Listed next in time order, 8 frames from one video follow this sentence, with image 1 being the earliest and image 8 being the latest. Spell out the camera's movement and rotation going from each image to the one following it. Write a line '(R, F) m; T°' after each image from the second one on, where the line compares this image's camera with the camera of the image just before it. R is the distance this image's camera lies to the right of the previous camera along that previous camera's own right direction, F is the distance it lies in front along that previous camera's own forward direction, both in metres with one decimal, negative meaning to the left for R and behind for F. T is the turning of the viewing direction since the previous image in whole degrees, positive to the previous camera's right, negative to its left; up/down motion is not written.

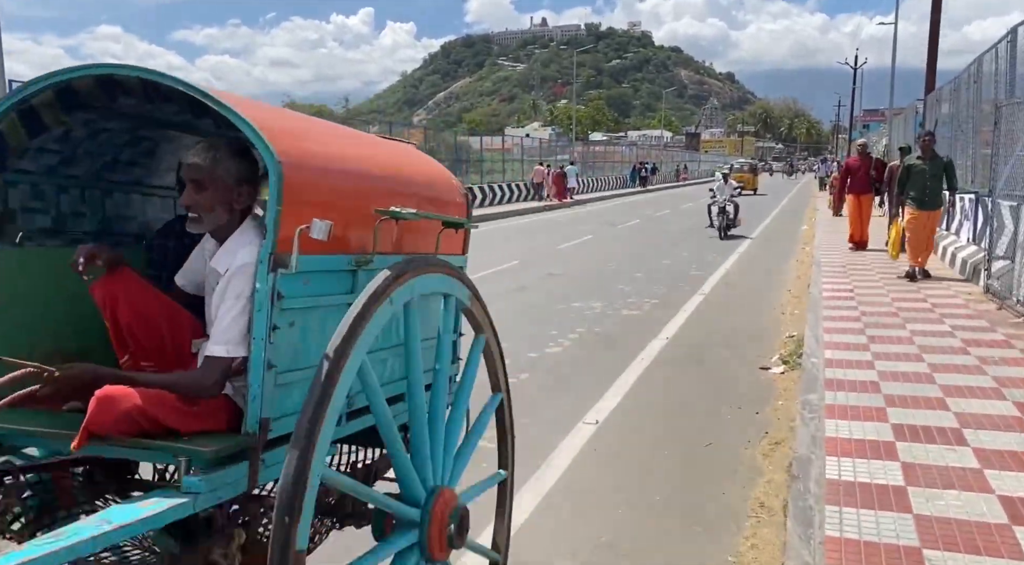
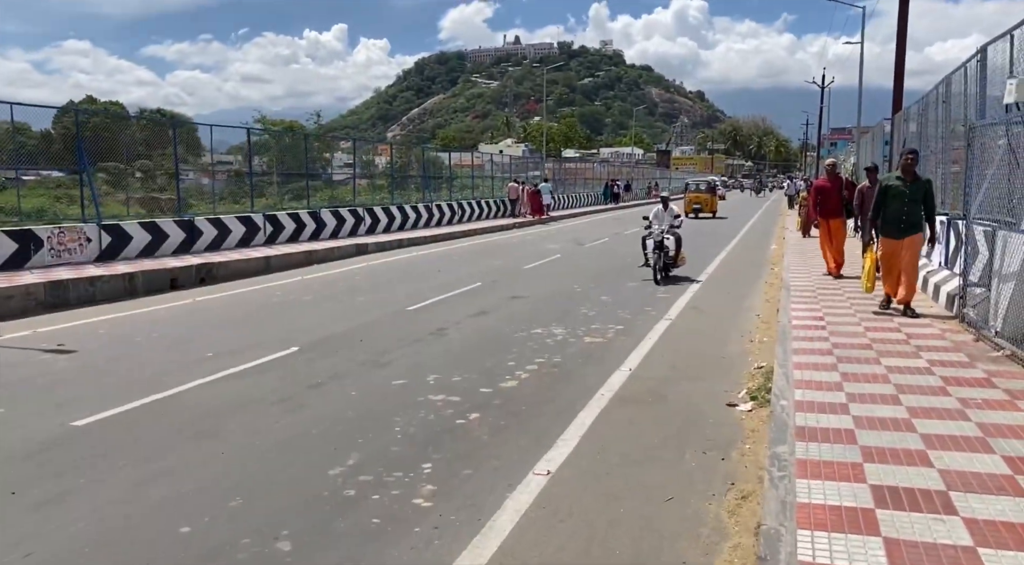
(+0.2, +0.5) m; +2°
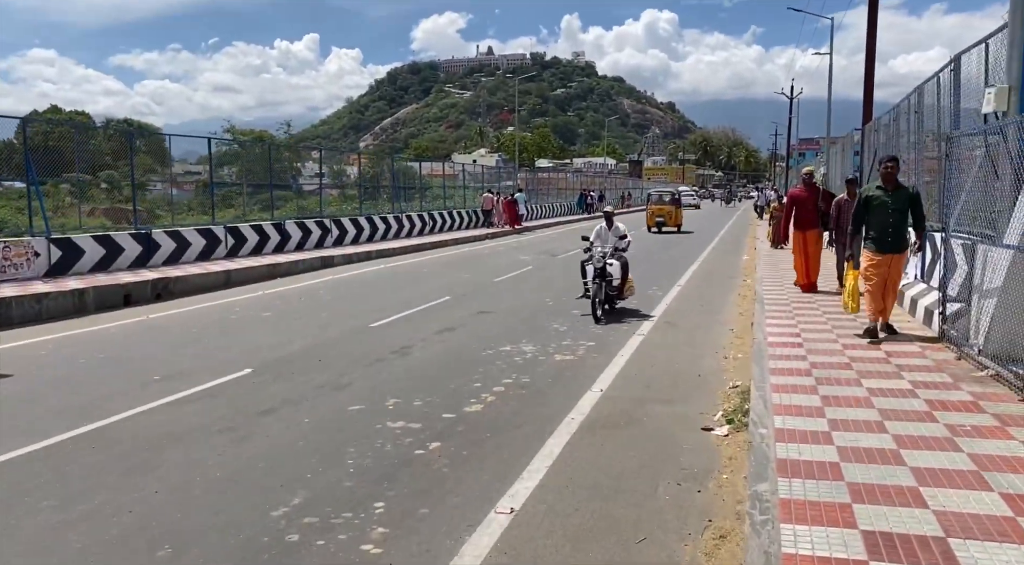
(+0.1, +0.4) m; +2°
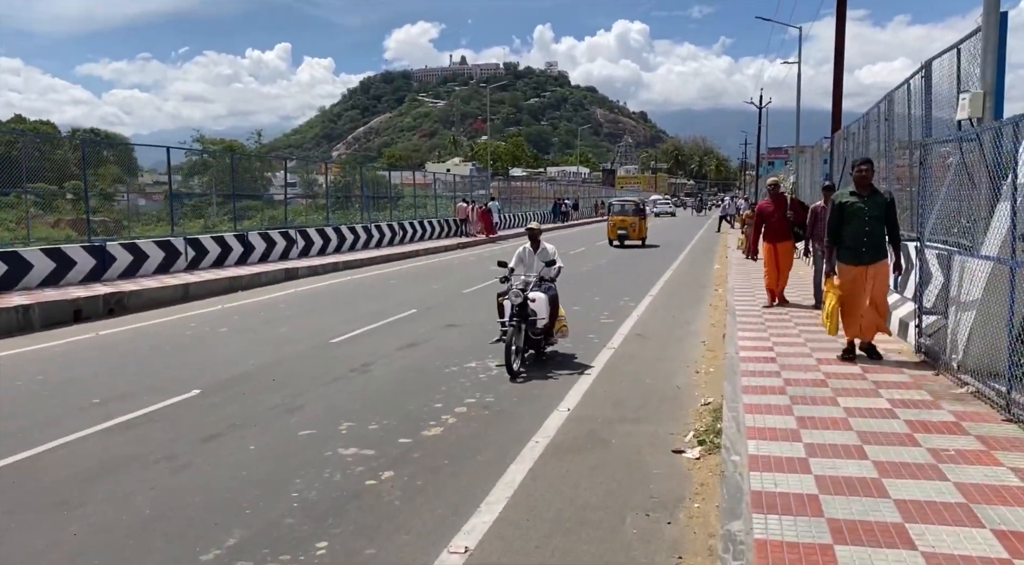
(+0.1, +0.3) m; +2°
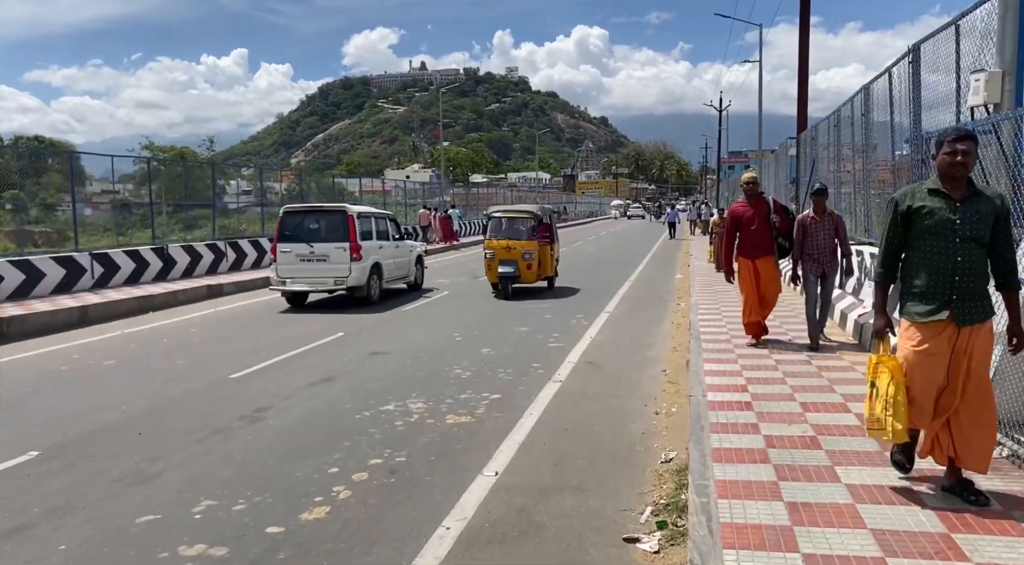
(+0.4, +1.4) m; +3°
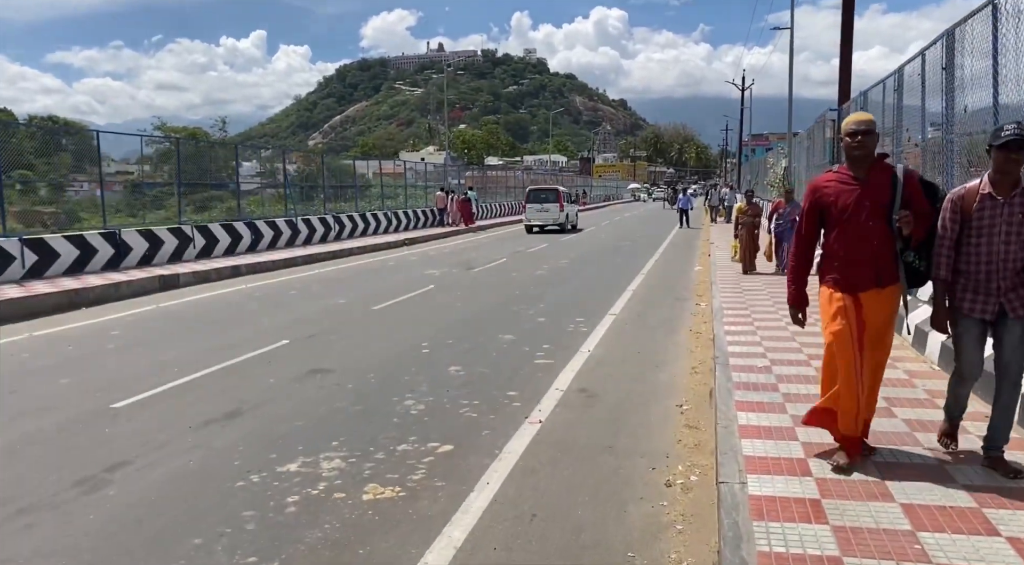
(+0.4, +2.2) m; -1°
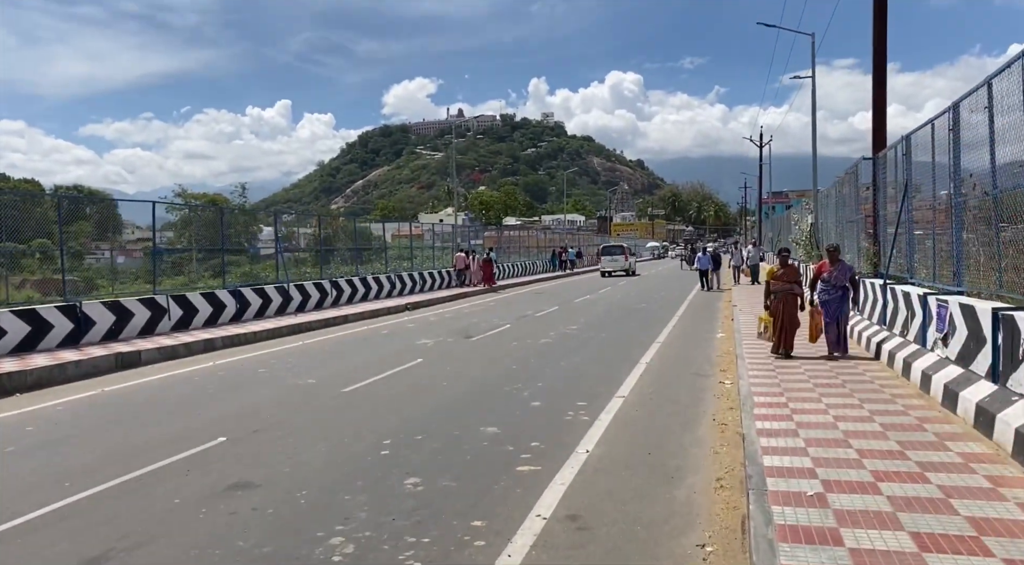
(+0.4, +1.6) m; -2°
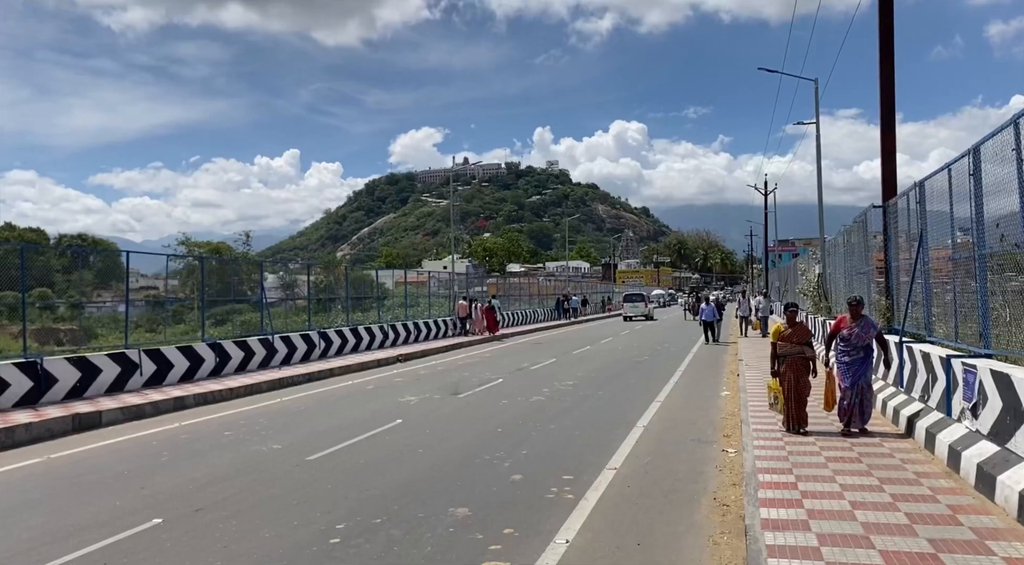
(+0.3, +0.8) m; 0°
